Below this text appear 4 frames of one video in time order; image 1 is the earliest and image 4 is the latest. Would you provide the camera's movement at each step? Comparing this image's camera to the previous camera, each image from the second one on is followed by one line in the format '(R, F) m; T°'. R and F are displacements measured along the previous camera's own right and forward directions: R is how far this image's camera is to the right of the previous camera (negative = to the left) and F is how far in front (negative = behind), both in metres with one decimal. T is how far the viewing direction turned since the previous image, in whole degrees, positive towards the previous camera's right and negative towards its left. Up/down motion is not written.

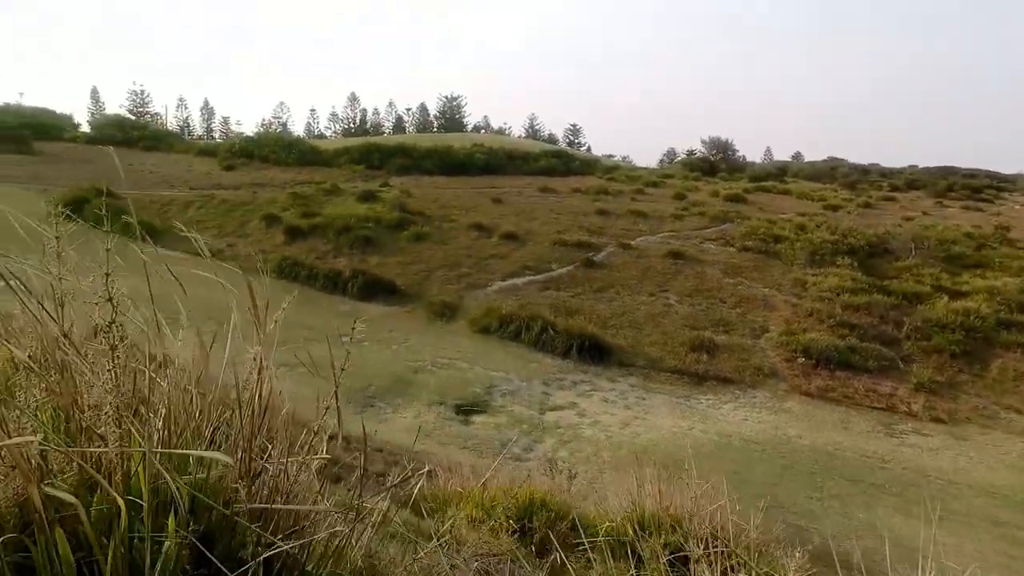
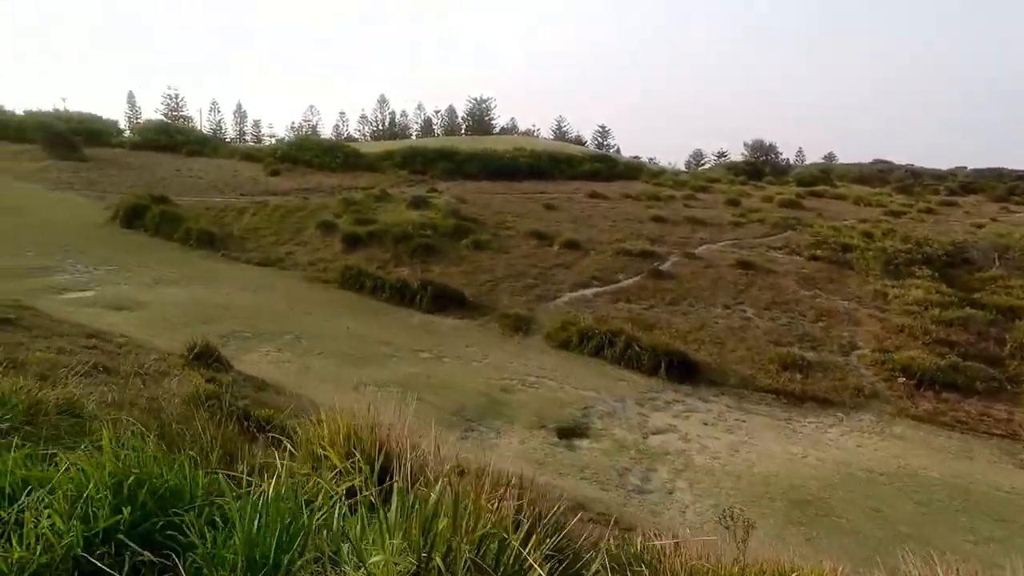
(-1.2, +0.3) m; -2°
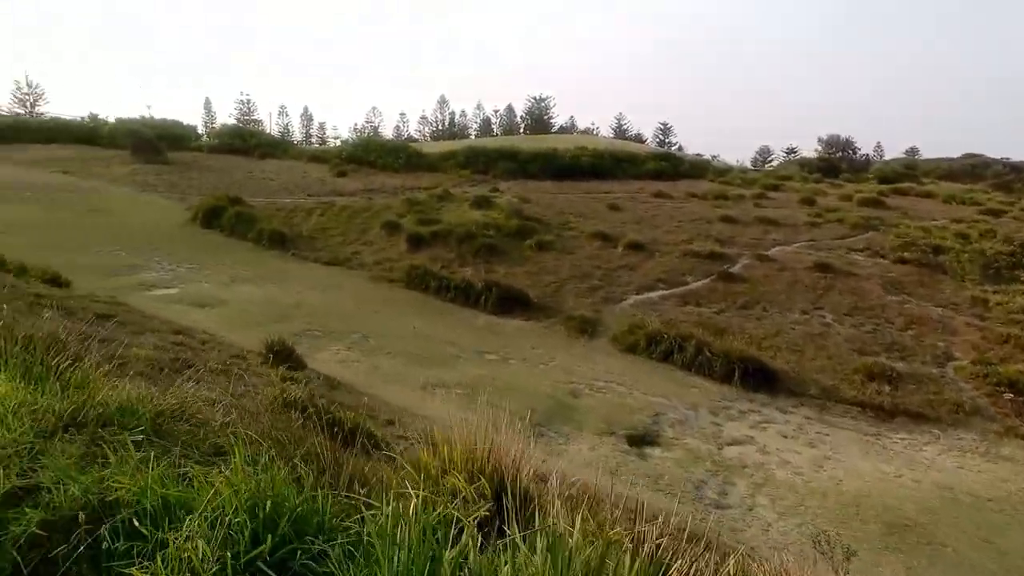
(-0.2, +0.1) m; -5°
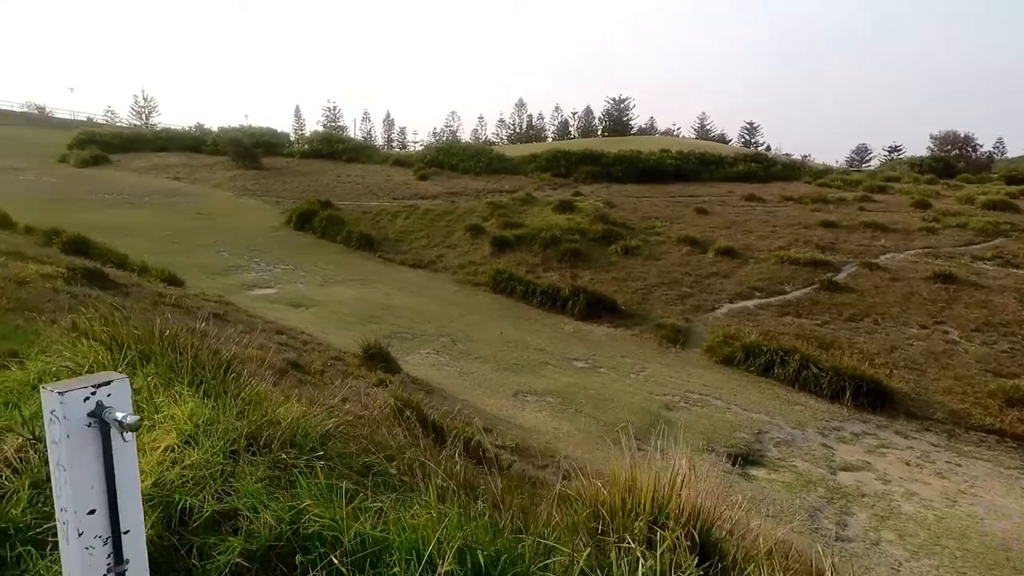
(-0.3, +0.2) m; -7°
